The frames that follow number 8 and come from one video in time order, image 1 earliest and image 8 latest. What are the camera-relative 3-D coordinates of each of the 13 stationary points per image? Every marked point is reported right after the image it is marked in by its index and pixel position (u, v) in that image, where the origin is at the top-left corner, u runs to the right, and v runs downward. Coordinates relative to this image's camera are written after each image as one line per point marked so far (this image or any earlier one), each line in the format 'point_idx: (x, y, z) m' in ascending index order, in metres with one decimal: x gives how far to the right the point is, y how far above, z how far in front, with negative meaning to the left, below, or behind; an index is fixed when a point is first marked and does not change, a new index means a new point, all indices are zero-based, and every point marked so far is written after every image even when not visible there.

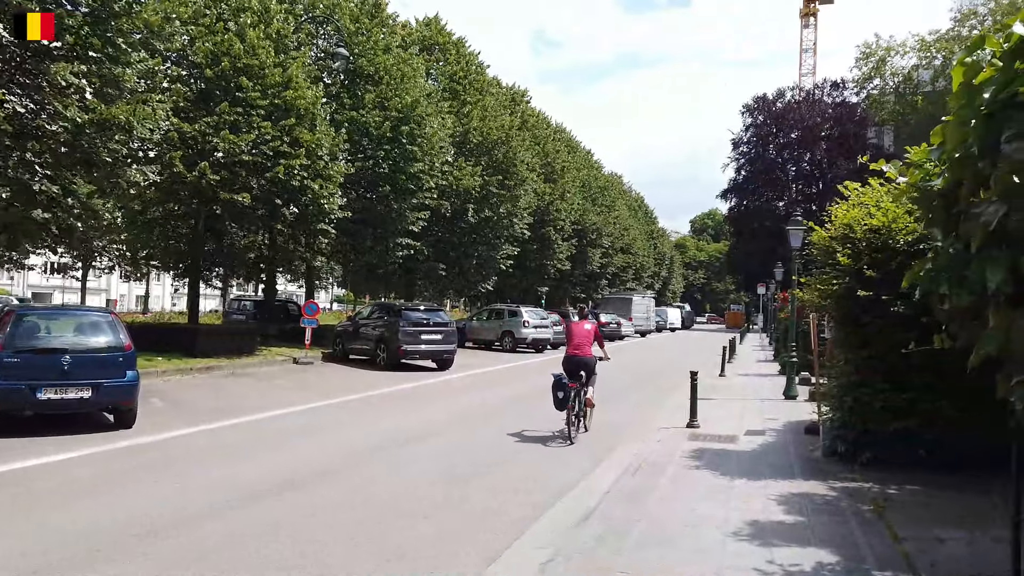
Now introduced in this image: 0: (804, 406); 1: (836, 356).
0: (+5.4, -2.2, +13.8) m
1: (+3.8, -0.8, +8.9) m
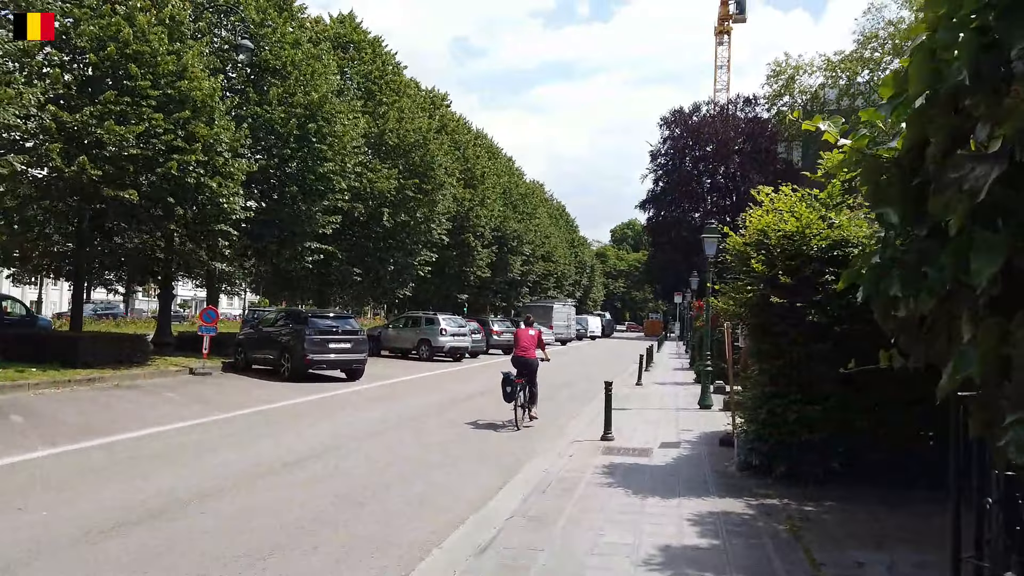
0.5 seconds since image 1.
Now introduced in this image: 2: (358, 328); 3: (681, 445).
0: (+3.8, -2.4, +13.7) m
1: (+2.7, -0.9, +8.6) m
2: (-3.9, -1.0, +18.8) m
3: (+2.4, -2.2, +10.6) m
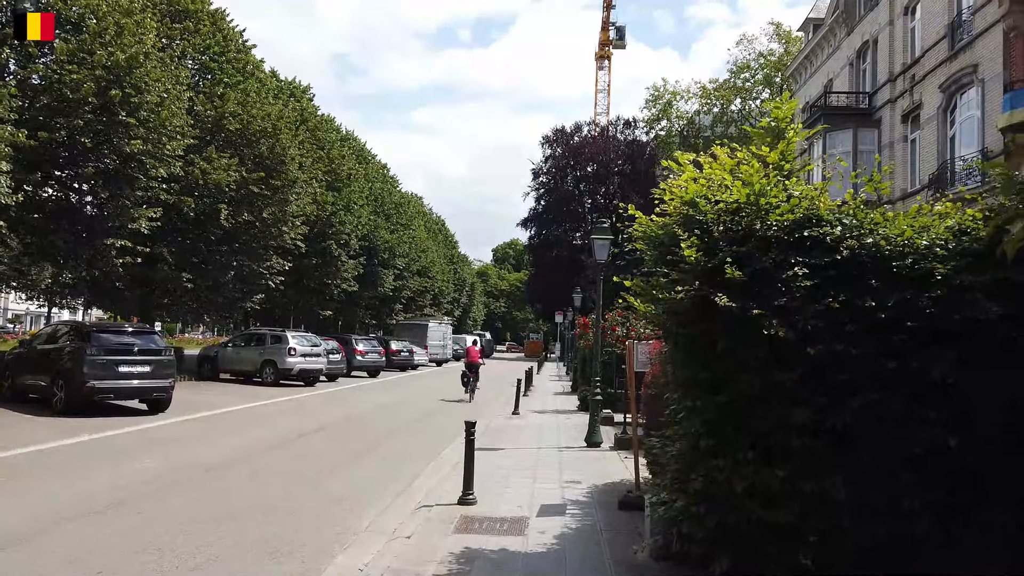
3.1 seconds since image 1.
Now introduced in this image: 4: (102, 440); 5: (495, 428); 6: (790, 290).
0: (+1.5, -2.5, +11.0) m
1: (+1.2, -0.9, +5.8) m
2: (-6.9, -1.2, +14.8) m
3: (+0.6, -2.3, +7.7) m
4: (-6.4, -2.4, +11.8) m
5: (-0.3, -2.9, +15.5) m
6: (+1.8, 0.0, +4.9) m
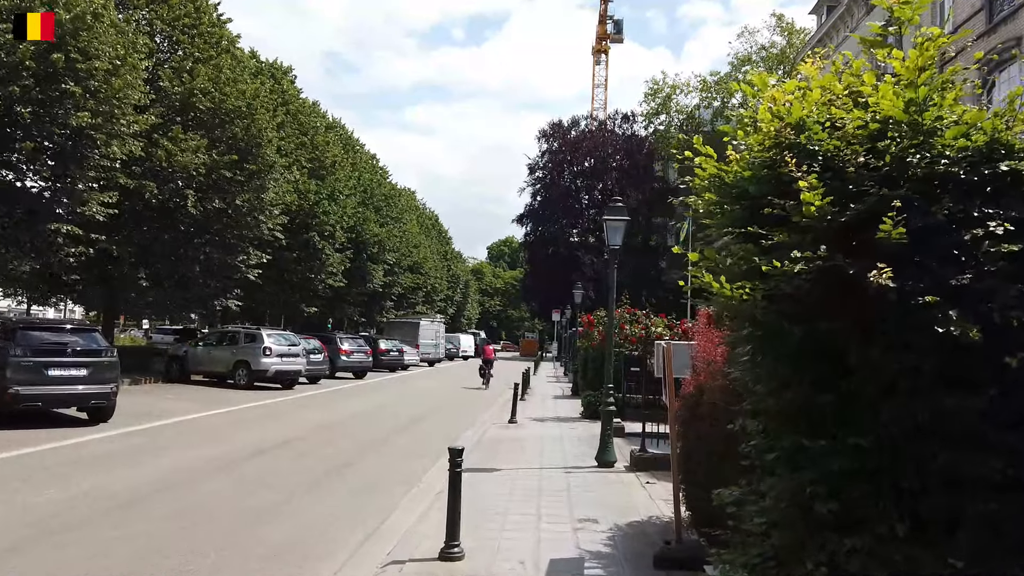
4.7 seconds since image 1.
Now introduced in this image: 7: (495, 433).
0: (+1.4, -2.4, +9.0) m
1: (+1.2, -0.8, +3.8) m
2: (-7.0, -1.0, +12.8) m
3: (+0.5, -2.1, +5.7) m
4: (-6.5, -2.2, +9.8) m
5: (-0.4, -2.7, +13.5) m
6: (+1.8, +0.1, +3.0) m
7: (-0.3, -2.8, +14.5) m
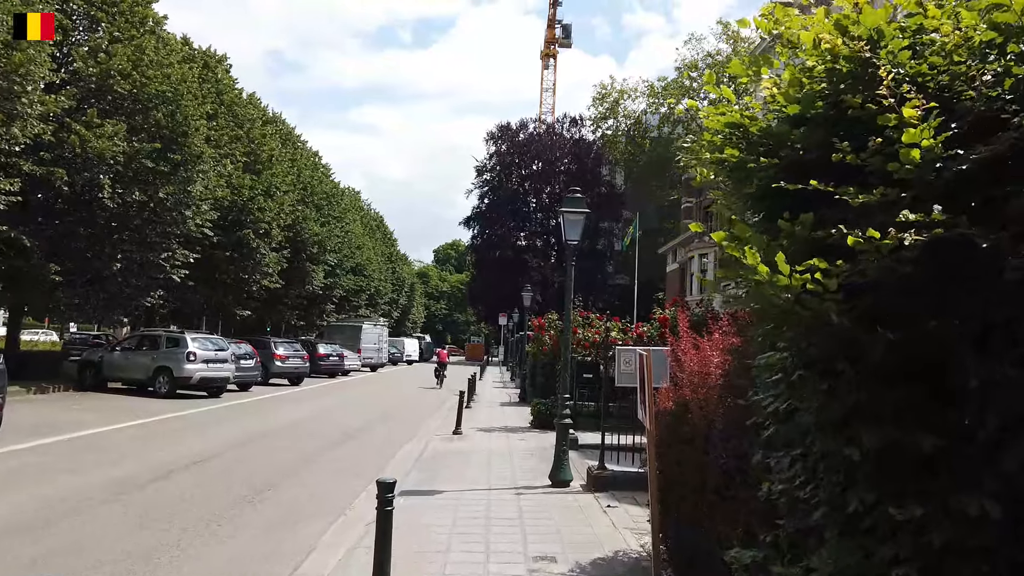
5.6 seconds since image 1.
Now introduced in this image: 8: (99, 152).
0: (+0.8, -2.4, +8.0) m
1: (+1.0, -0.8, +2.8) m
2: (-7.8, -1.0, +11.2) m
3: (+0.2, -2.1, +4.6) m
4: (-7.1, -2.2, +8.2) m
5: (-1.3, -2.7, +12.3) m
6: (+1.7, +0.1, +2.0) m
7: (-1.3, -2.8, +13.3) m
8: (-10.1, +3.3, +18.2) m
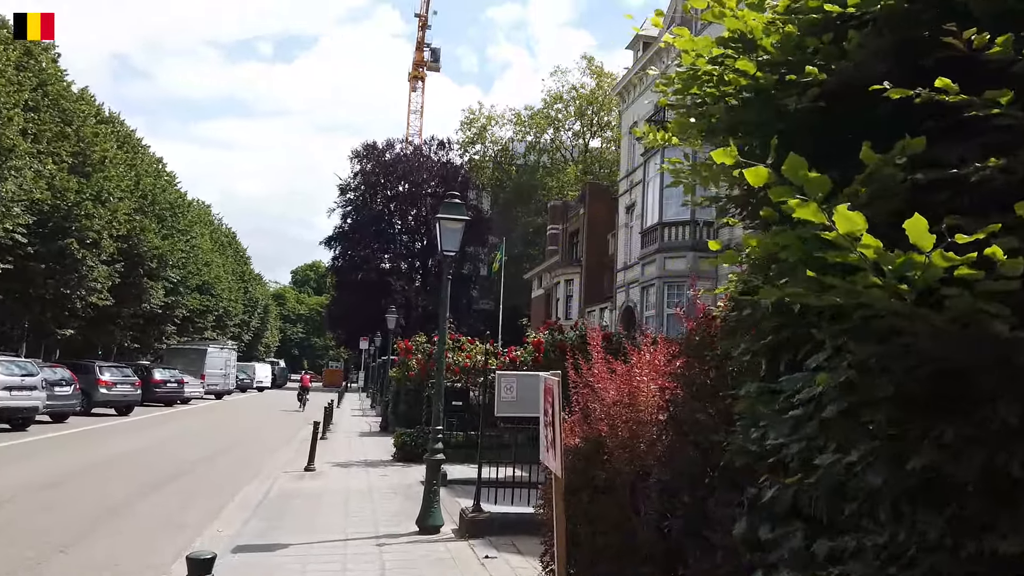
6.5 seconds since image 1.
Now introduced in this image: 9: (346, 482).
0: (-0.4, -2.5, +6.8) m
1: (+0.7, -0.7, +1.8) m
2: (-9.5, -1.0, +8.5) m
3: (-0.4, -2.1, +3.4) m
4: (-8.3, -2.1, +5.6) m
5: (-3.3, -3.0, +10.7) m
6: (+1.6, +0.2, +1.2) m
7: (-3.5, -3.1, +11.7) m
8: (-12.9, +3.1, +15.1) m
9: (-2.6, -3.1, +12.0) m
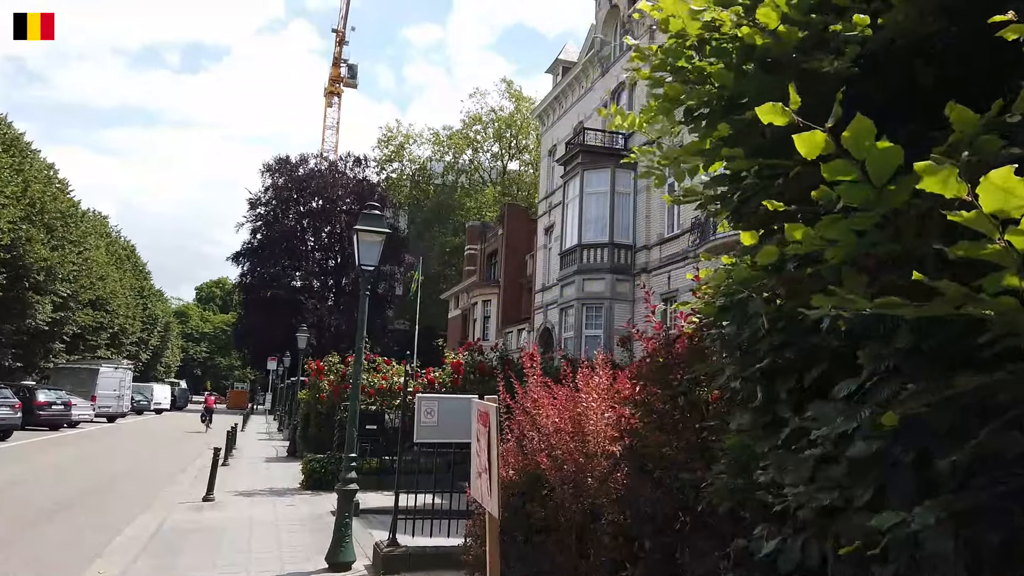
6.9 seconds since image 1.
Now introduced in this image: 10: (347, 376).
0: (-1.1, -2.7, +6.3) m
1: (+0.6, -0.8, +1.5) m
2: (-10.2, -1.0, +6.9) m
3: (-0.7, -2.2, +2.9) m
4: (-8.7, -2.1, +4.2) m
5: (-4.4, -3.2, +9.8) m
6: (+1.5, +0.2, +1.0) m
7: (-4.7, -3.3, +10.8) m
8: (-14.4, +2.9, +13.3) m
9: (-3.9, -3.4, +11.1) m
10: (-3.2, -1.7, +14.3) m
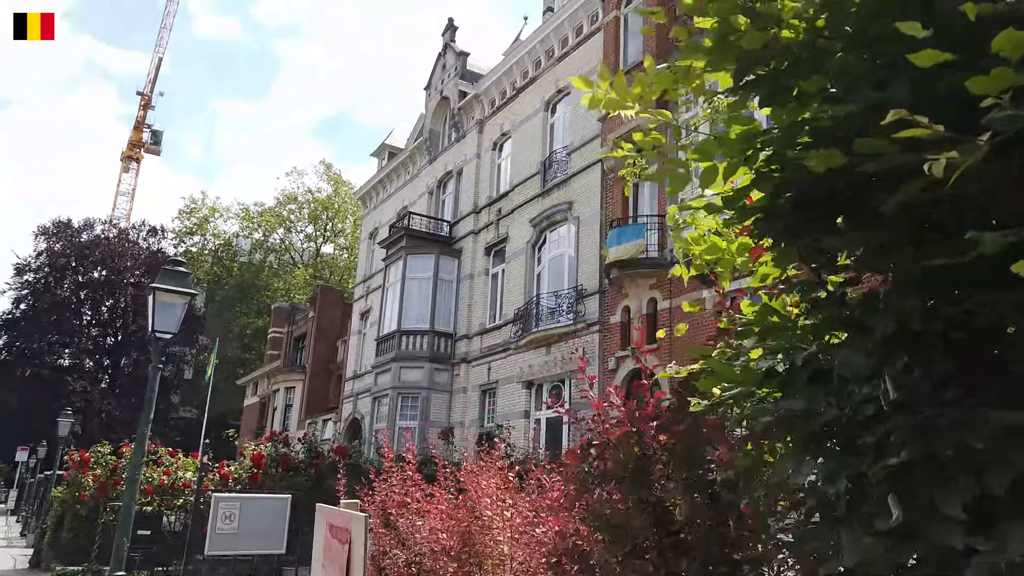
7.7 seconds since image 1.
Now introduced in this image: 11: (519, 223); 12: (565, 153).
0: (-2.3, -3.1, +4.7) m
1: (+0.7, -0.8, +0.8) m
2: (-11.3, -1.0, +3.2) m
3: (-1.1, -2.3, +1.6) m
4: (-9.1, -1.8, +0.8) m
5: (-6.4, -3.8, +7.1) m
6: (+1.7, +0.1, +0.6) m
7: (-7.0, -4.0, +8.0) m
8: (-16.8, +2.5, +8.8) m
9: (-6.3, -4.2, +8.6) m
10: (-6.3, -2.9, +12.0) m
11: (+0.2, +1.7, +21.0) m
12: (+1.3, +3.5, +19.8) m
